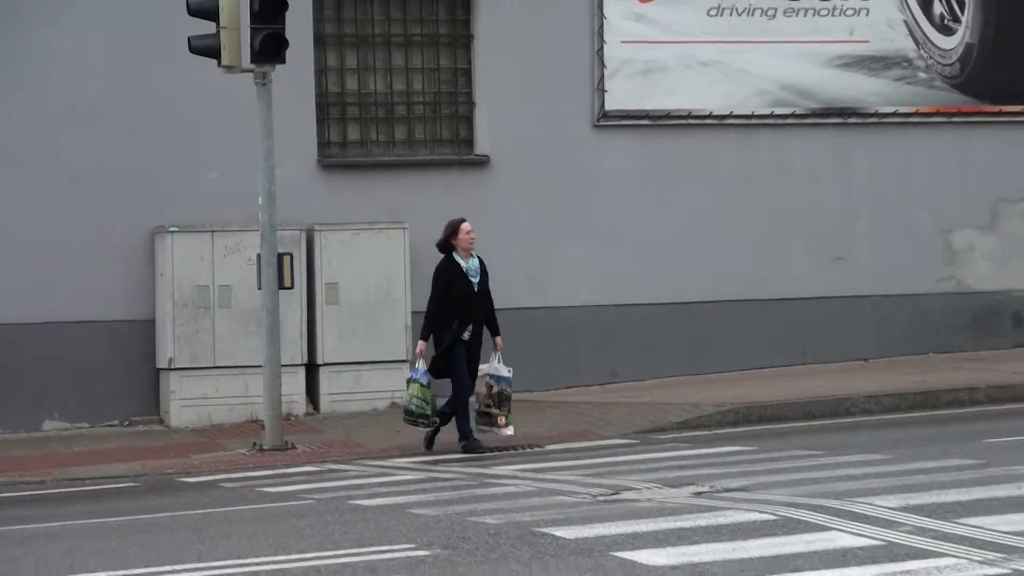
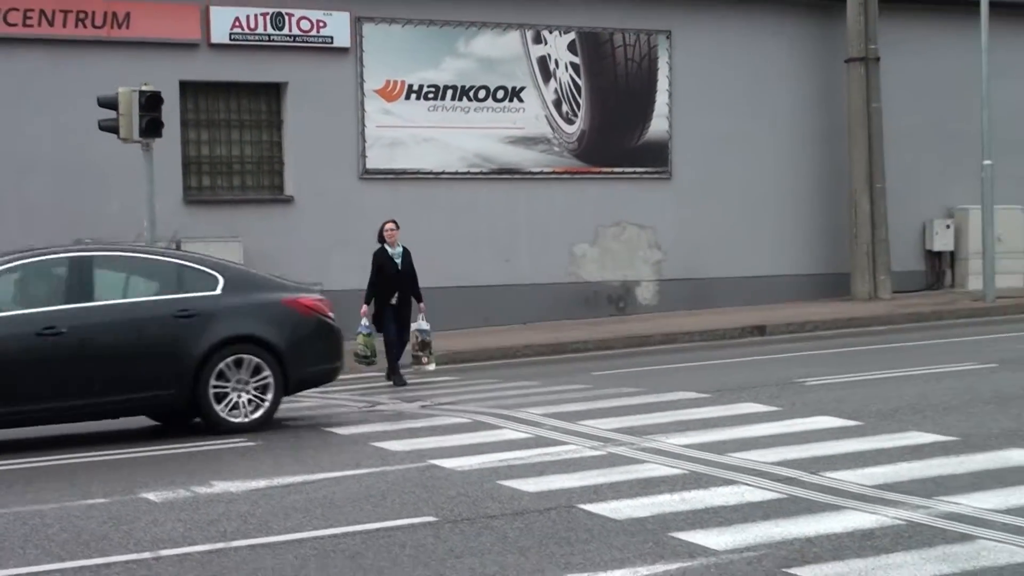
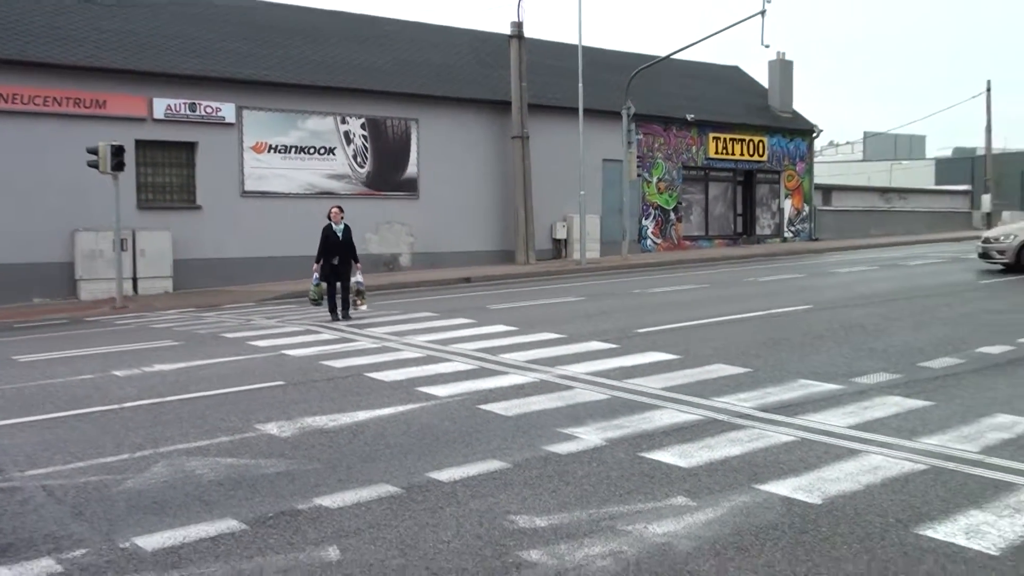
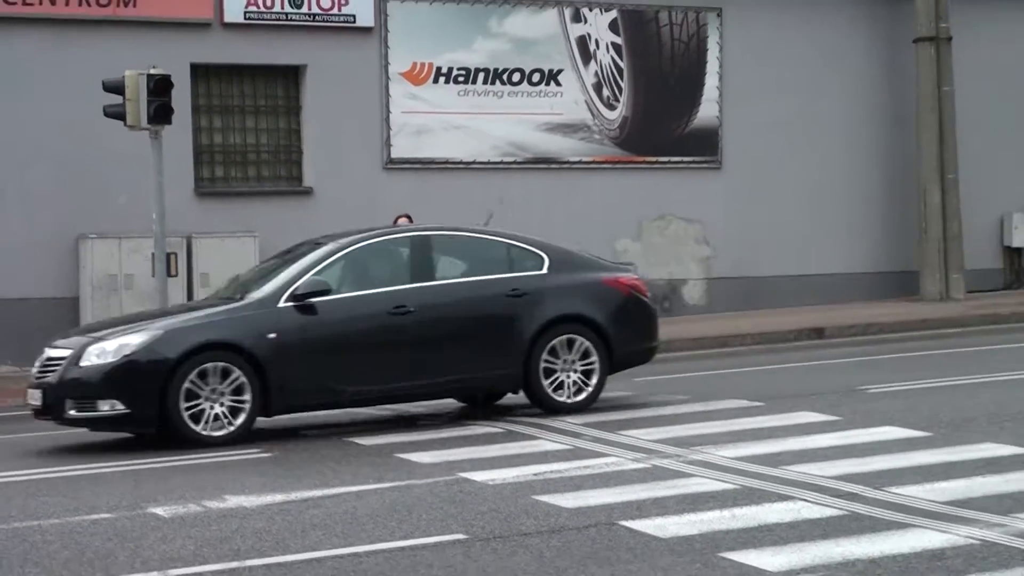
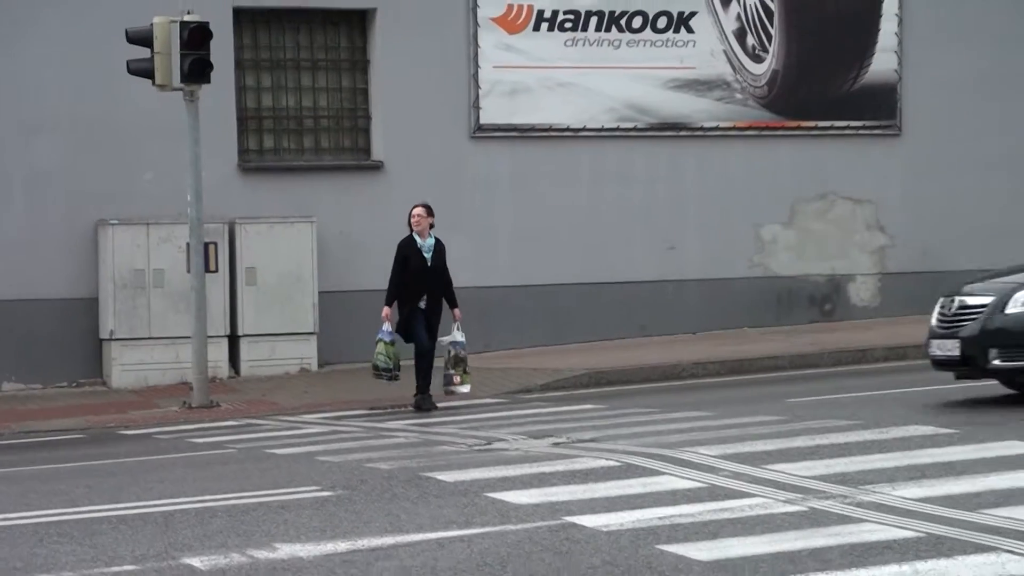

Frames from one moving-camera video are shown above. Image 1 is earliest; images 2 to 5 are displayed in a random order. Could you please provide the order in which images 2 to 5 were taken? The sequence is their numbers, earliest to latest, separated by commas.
5, 4, 2, 3
